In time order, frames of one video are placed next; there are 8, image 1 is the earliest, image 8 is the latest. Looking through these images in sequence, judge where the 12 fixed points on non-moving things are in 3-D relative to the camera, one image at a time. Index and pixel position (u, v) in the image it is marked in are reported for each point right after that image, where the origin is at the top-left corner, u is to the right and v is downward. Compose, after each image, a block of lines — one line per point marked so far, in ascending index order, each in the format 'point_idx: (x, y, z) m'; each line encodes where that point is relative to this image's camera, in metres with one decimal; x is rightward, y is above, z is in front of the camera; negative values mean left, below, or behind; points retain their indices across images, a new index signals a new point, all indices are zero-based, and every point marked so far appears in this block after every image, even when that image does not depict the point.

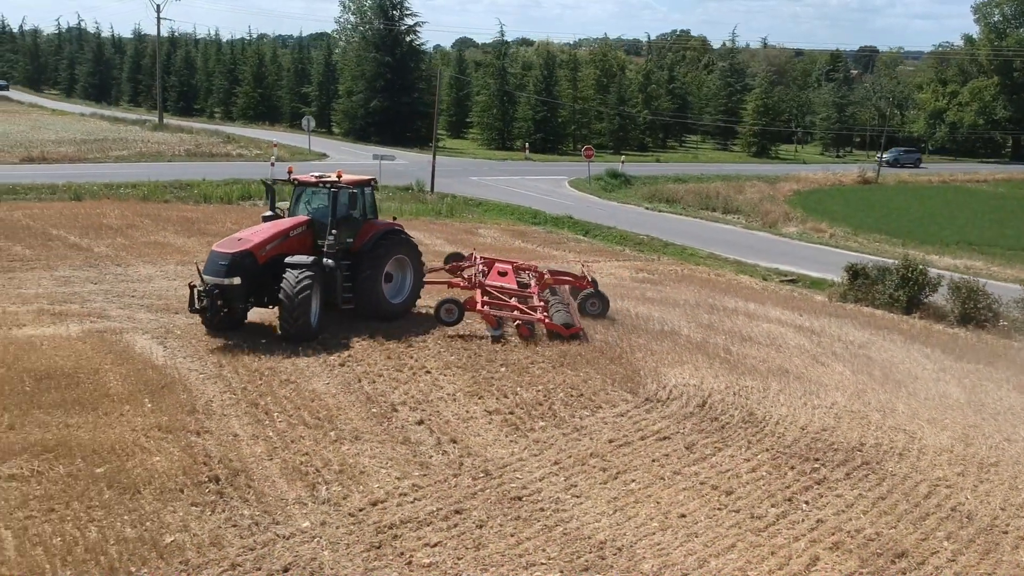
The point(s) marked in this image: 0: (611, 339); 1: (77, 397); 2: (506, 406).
0: (+1.3, -0.7, +13.4) m
1: (-4.4, -1.1, +10.3) m
2: (-0.1, -1.2, +10.5) m
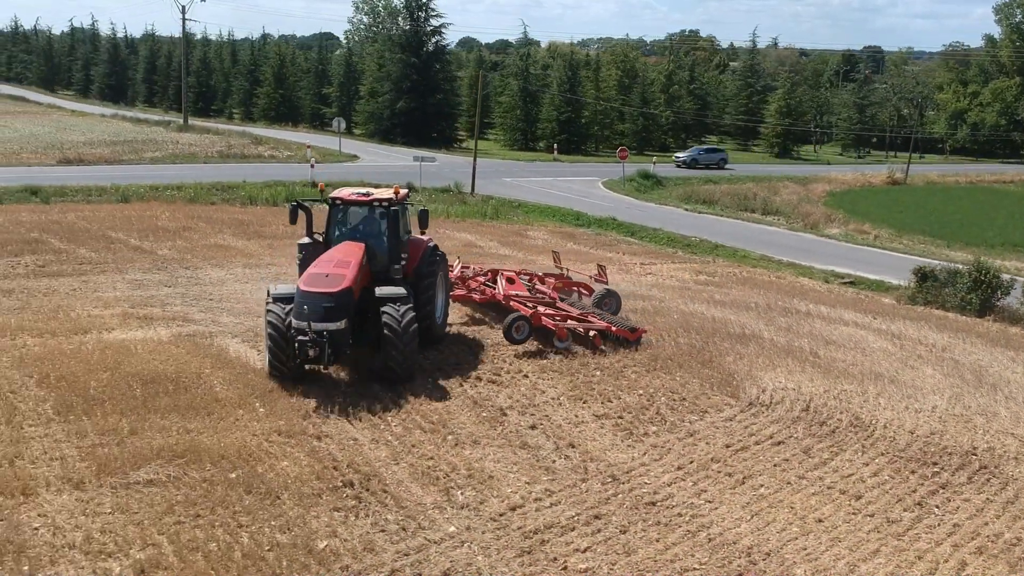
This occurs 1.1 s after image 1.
0: (+2.5, -0.7, +13.4) m
1: (-3.3, -1.2, +10.3) m
2: (+1.1, -1.3, +10.5) m
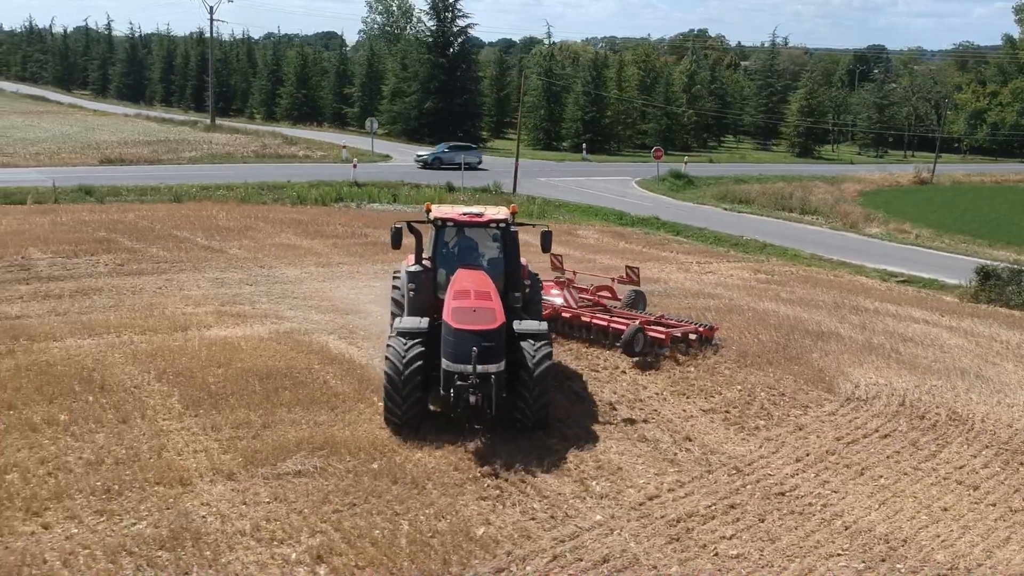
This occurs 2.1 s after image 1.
0: (+3.6, -0.7, +13.7) m
1: (-2.1, -1.1, +10.6) m
2: (+2.2, -1.3, +10.9) m
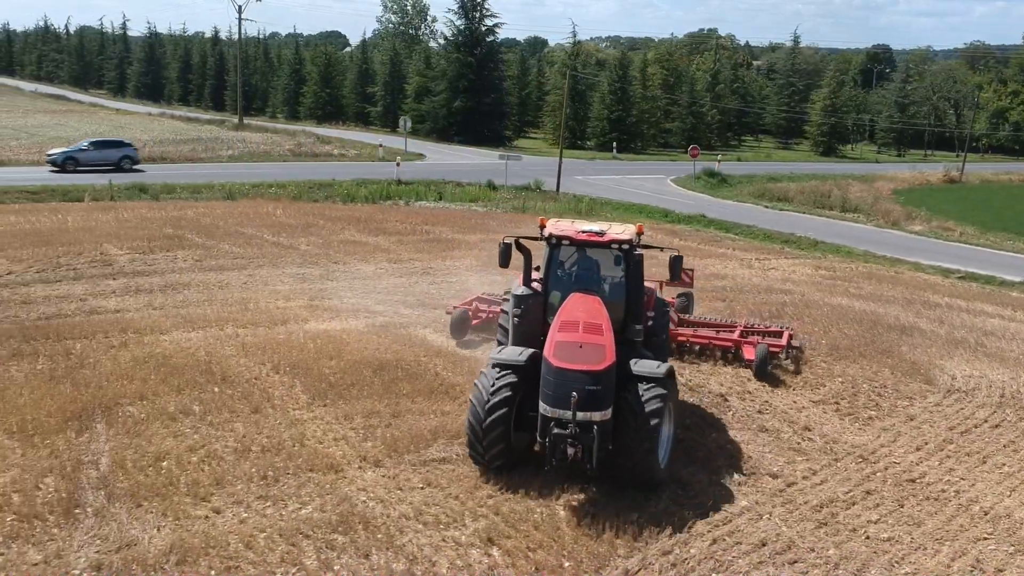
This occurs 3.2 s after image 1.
0: (+4.8, -0.6, +13.9) m
1: (-0.9, -1.1, +10.8) m
2: (+3.5, -1.2, +11.1) m
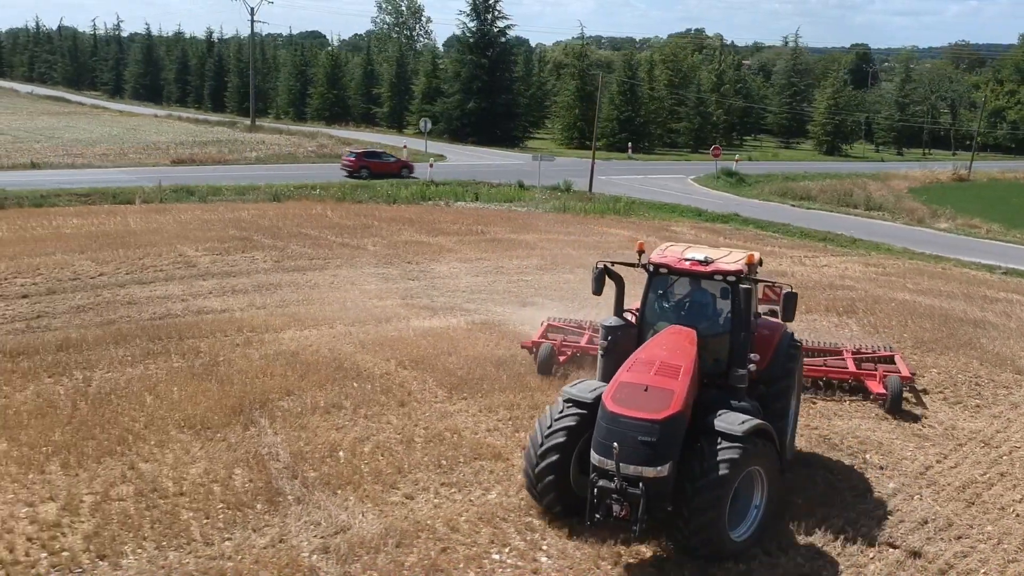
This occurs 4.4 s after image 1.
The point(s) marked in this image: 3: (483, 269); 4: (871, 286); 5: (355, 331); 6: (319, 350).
0: (+6.1, -0.6, +14.5) m
1: (+0.5, -1.0, +11.3) m
2: (+4.8, -1.1, +11.7) m
3: (-0.5, +0.3, +17.5) m
4: (+6.3, 0.0, +17.7) m
5: (-2.0, -0.6, +13.1) m
6: (-2.3, -0.7, +12.1) m
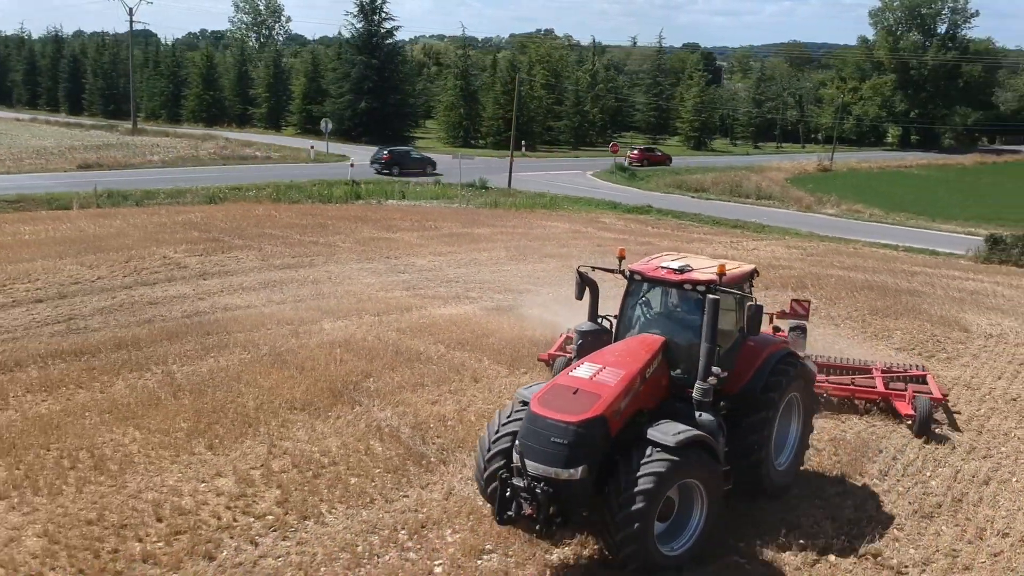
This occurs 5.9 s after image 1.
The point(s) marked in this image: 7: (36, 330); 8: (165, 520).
0: (+6.1, -0.1, +16.7) m
1: (+1.0, -0.8, +12.6) m
2: (+5.3, -0.8, +13.6) m
3: (-1.0, +0.5, +18.6) m
4: (+5.8, +0.5, +19.9) m
5: (-1.8, -0.5, +14.0) m
6: (-1.9, -0.6, +13.0) m
7: (-6.1, -0.5, +12.9) m
8: (-2.7, -1.8, +7.9) m
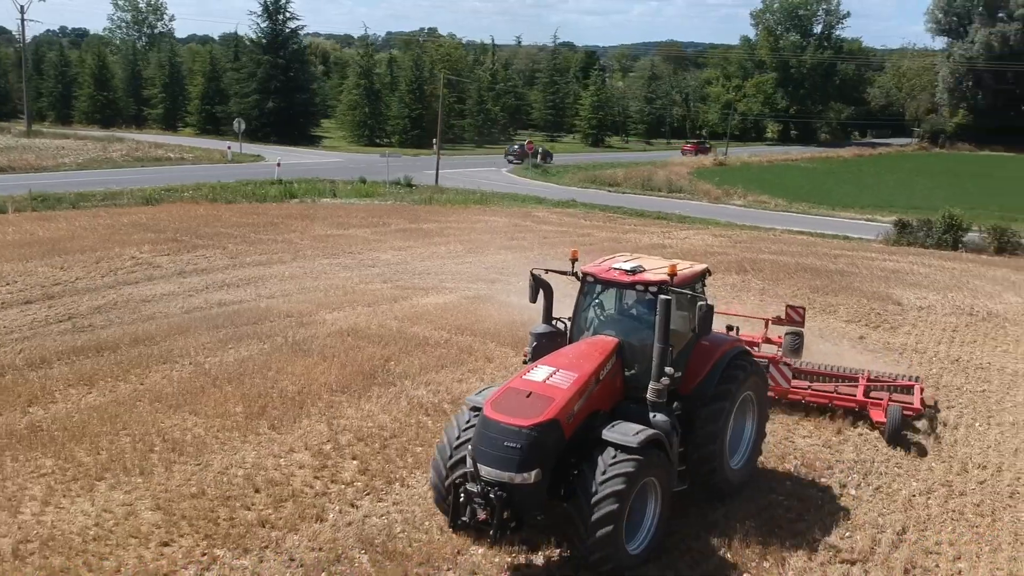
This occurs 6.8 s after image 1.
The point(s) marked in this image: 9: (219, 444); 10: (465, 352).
0: (+5.5, +0.2, +18.4) m
1: (+1.0, -0.6, +13.7) m
2: (+5.1, -0.5, +15.2) m
3: (-1.7, +0.6, +19.4) m
4: (+4.8, +0.8, +21.5) m
5: (-1.9, -0.3, +14.7) m
6: (-1.9, -0.5, +13.7) m
7: (-6.1, -0.5, +13.2) m
8: (-2.1, -1.7, +8.5) m
9: (-2.8, -1.5, +9.5) m
10: (-0.6, -0.8, +12.7) m
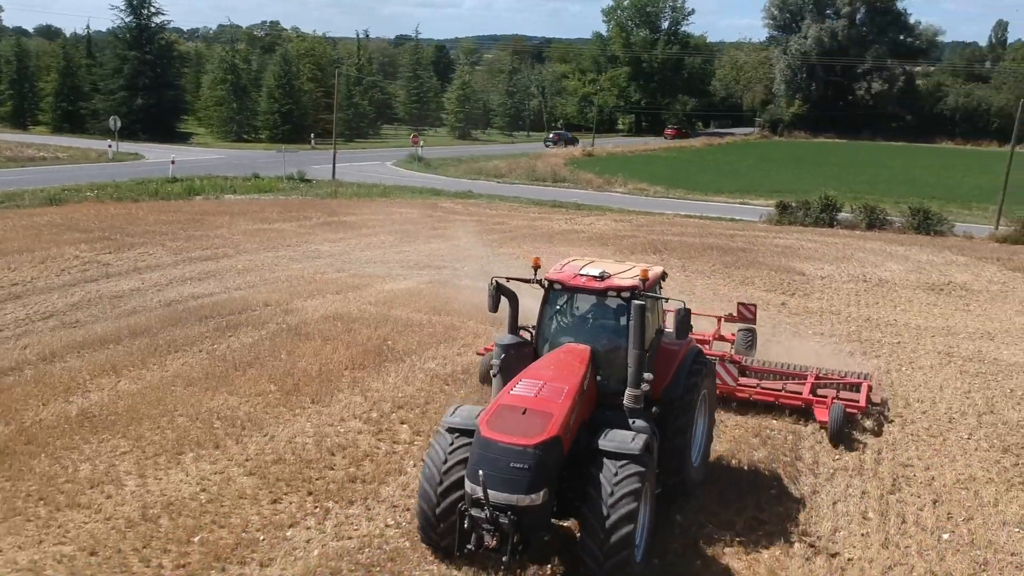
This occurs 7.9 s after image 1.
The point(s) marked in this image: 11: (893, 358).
0: (+4.3, +0.7, +20.4) m
1: (+0.5, -0.3, +15.1) m
2: (+4.3, 0.0, +17.2) m
3: (-3.1, +0.8, +20.2) m
4: (+3.0, +1.2, +23.3) m
5: (-2.5, -0.1, +15.6) m
6: (-2.3, -0.3, +14.6) m
7: (-6.4, -0.5, +13.4) m
8: (-1.6, -1.6, +9.5) m
9: (-2.5, -1.3, +10.3) m
10: (-0.9, -0.6, +13.8) m
11: (+5.1, -0.9, +13.4) m
